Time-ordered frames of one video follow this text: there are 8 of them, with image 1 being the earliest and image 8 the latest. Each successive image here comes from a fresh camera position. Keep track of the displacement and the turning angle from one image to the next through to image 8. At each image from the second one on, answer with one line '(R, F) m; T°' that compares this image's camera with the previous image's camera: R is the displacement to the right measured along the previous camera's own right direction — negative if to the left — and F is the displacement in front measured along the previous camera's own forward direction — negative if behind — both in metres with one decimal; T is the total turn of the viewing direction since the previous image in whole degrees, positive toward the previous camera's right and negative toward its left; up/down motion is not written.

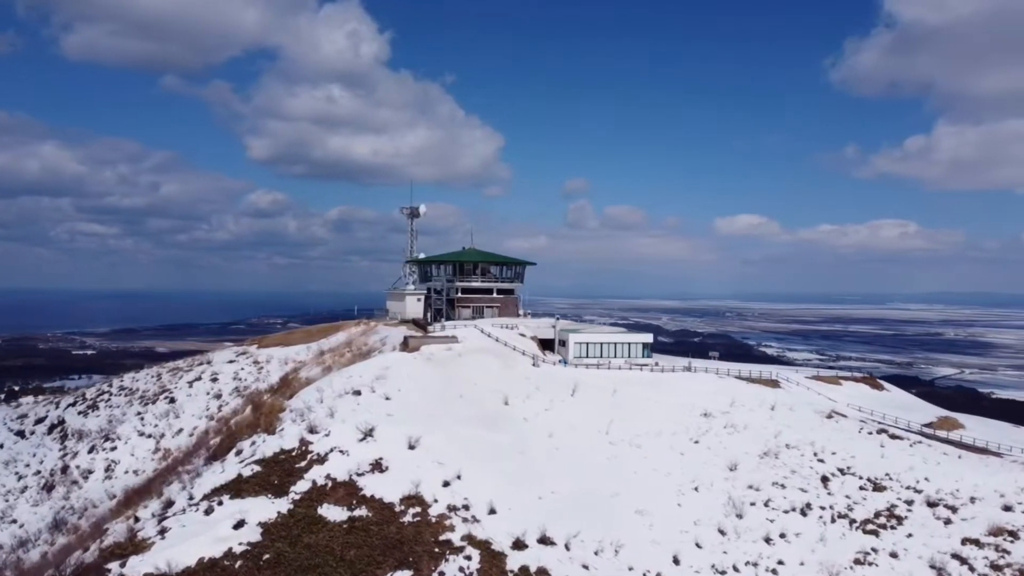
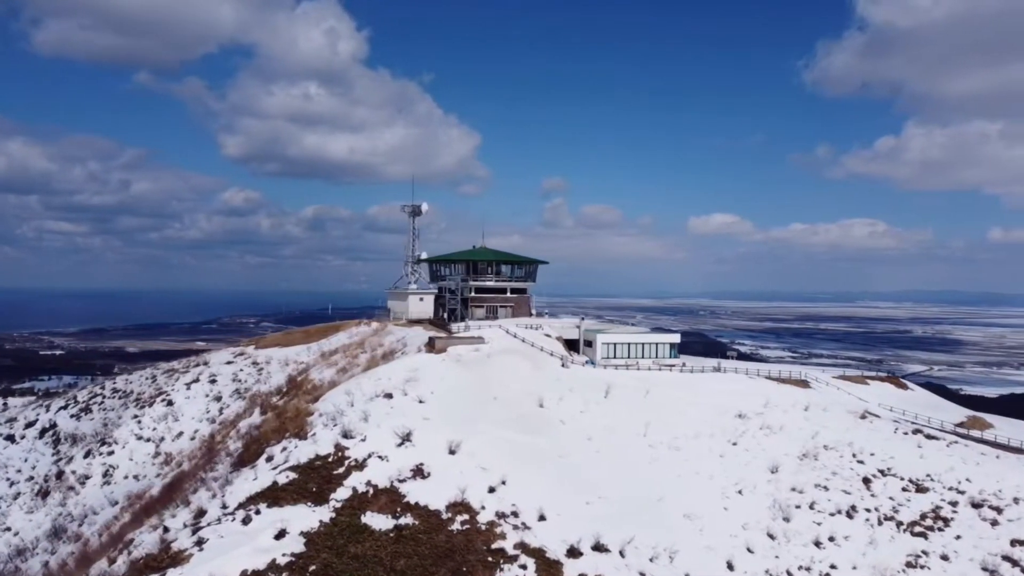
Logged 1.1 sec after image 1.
(-2.1, +0.6) m; +1°
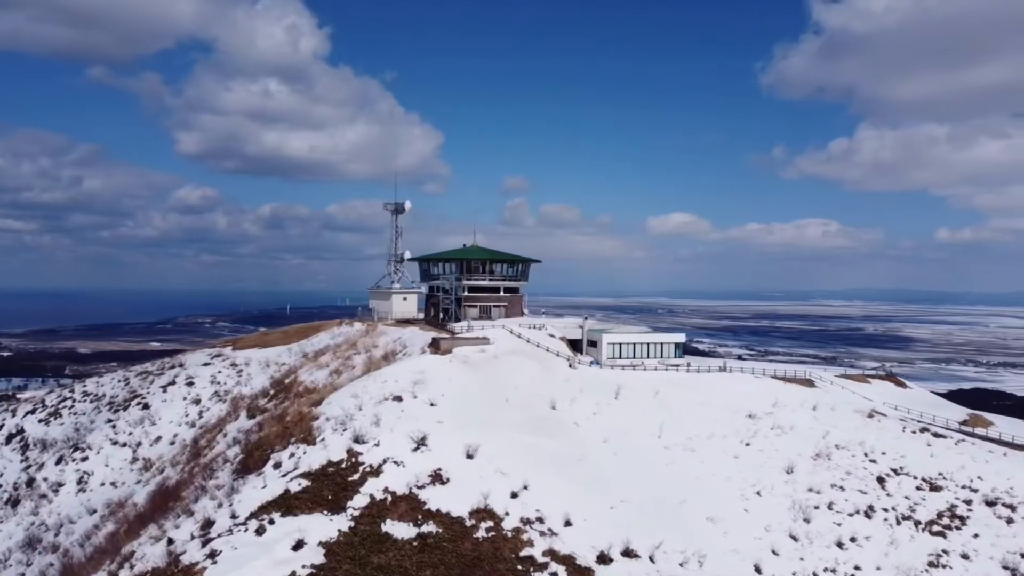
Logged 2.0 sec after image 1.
(-1.7, +0.6) m; +3°
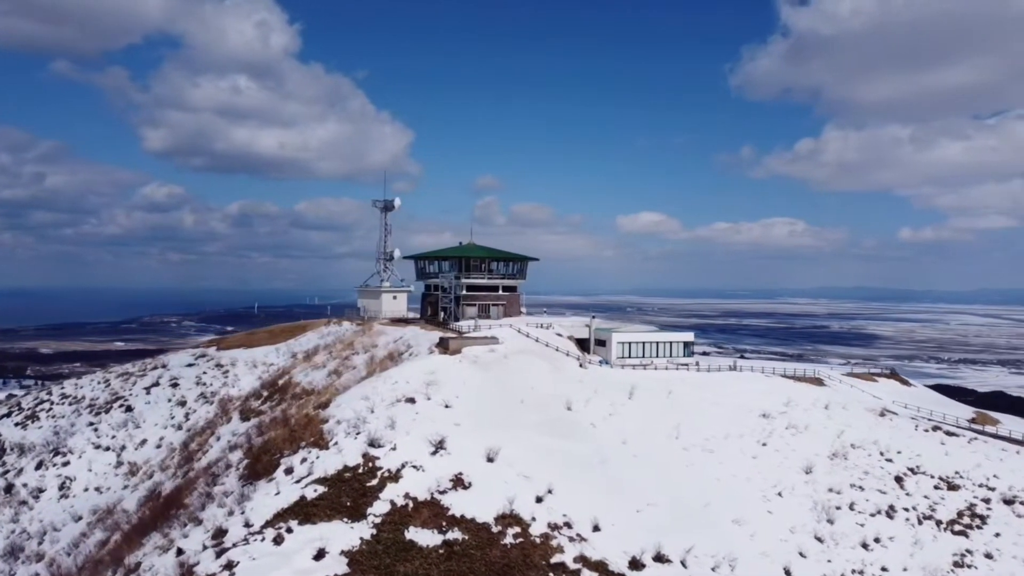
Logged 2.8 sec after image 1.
(-1.5, +0.6) m; +2°
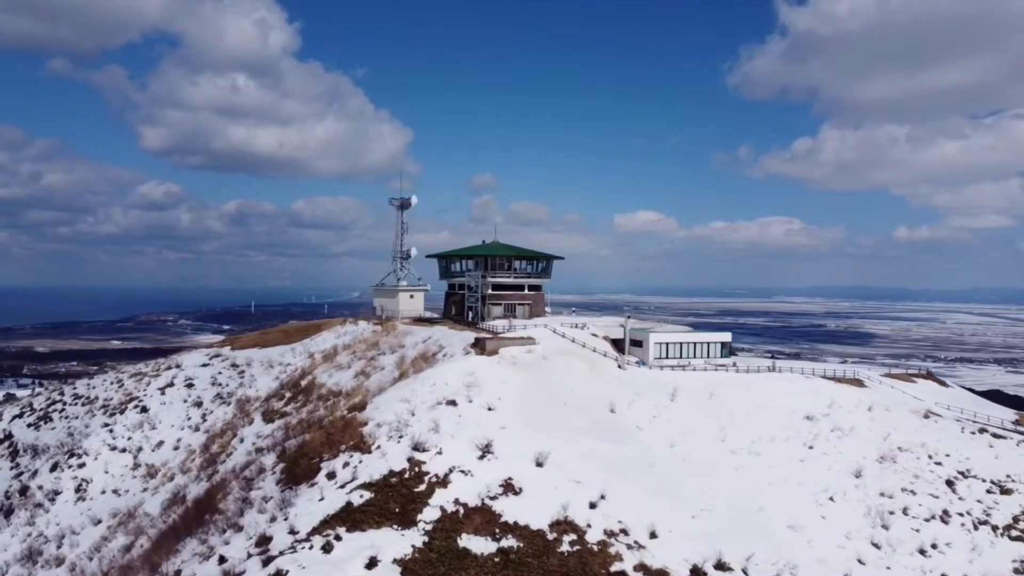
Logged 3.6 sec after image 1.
(-1.6, +0.6) m; 0°
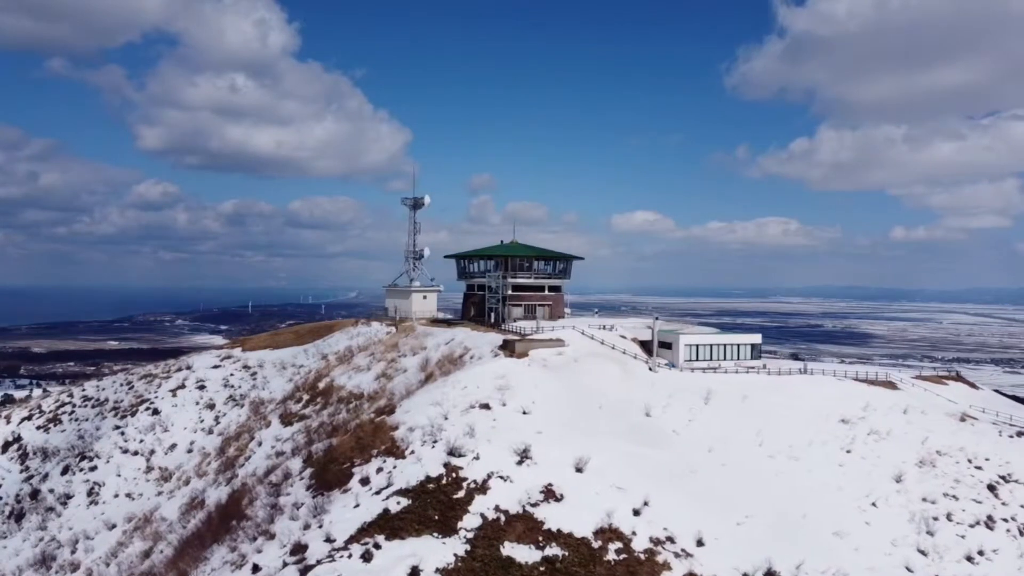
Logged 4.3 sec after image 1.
(-1.2, +0.5) m; 0°
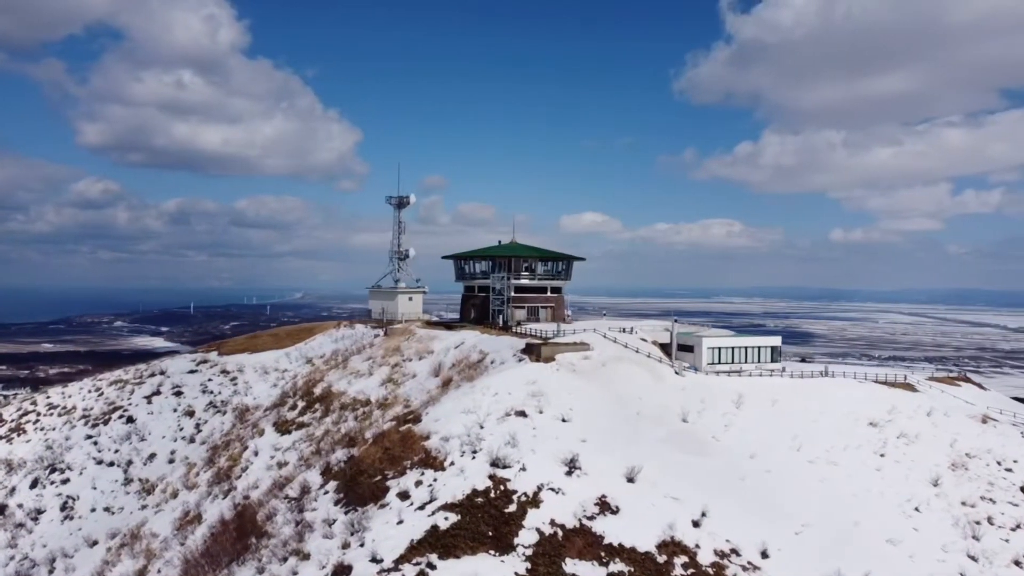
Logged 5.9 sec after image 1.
(-2.6, +1.0) m; +3°
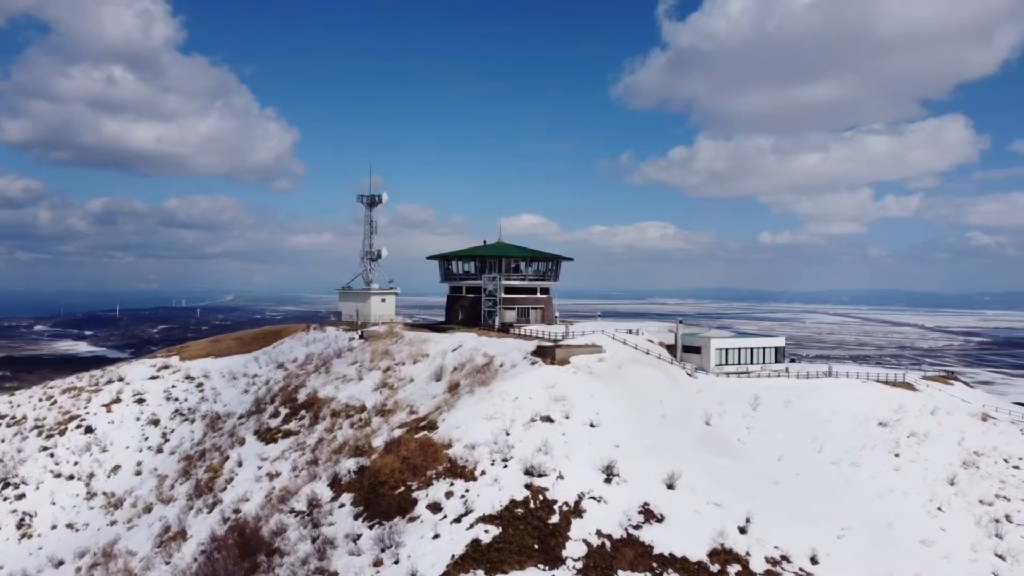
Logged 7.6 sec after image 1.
(-2.4, +1.0) m; +4°
